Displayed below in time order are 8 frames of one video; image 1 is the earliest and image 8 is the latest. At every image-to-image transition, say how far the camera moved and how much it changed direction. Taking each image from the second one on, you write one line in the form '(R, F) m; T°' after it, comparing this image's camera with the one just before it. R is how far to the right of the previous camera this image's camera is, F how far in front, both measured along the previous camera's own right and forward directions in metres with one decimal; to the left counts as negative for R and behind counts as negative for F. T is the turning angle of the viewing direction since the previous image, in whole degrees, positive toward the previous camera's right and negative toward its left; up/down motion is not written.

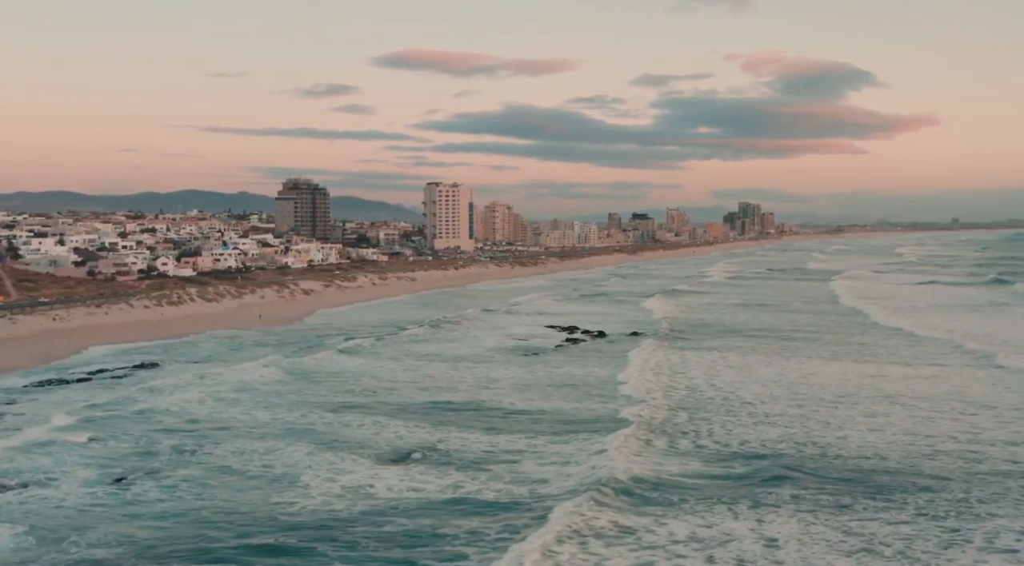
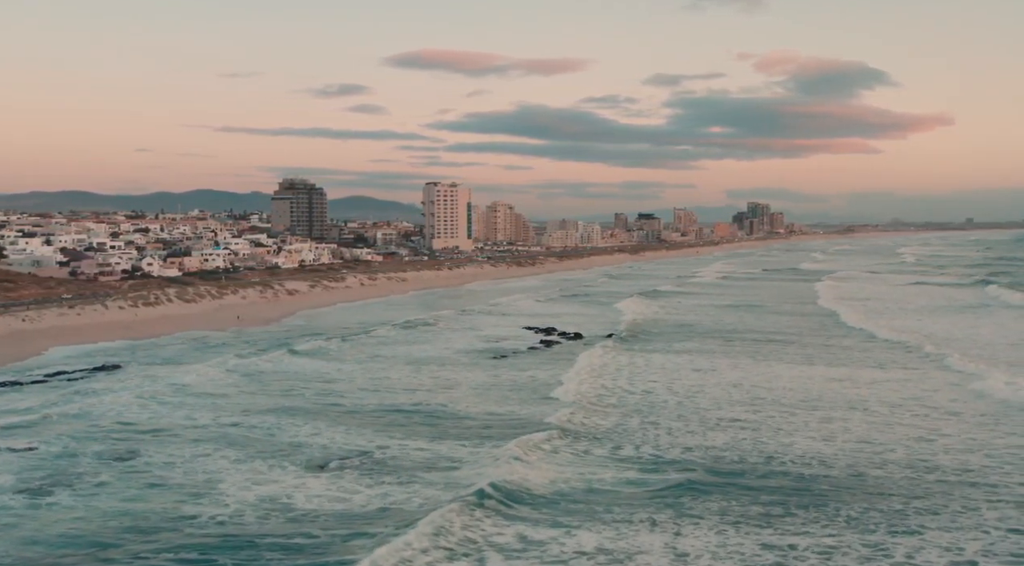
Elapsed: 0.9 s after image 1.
(+1.4, +0.4) m; -1°
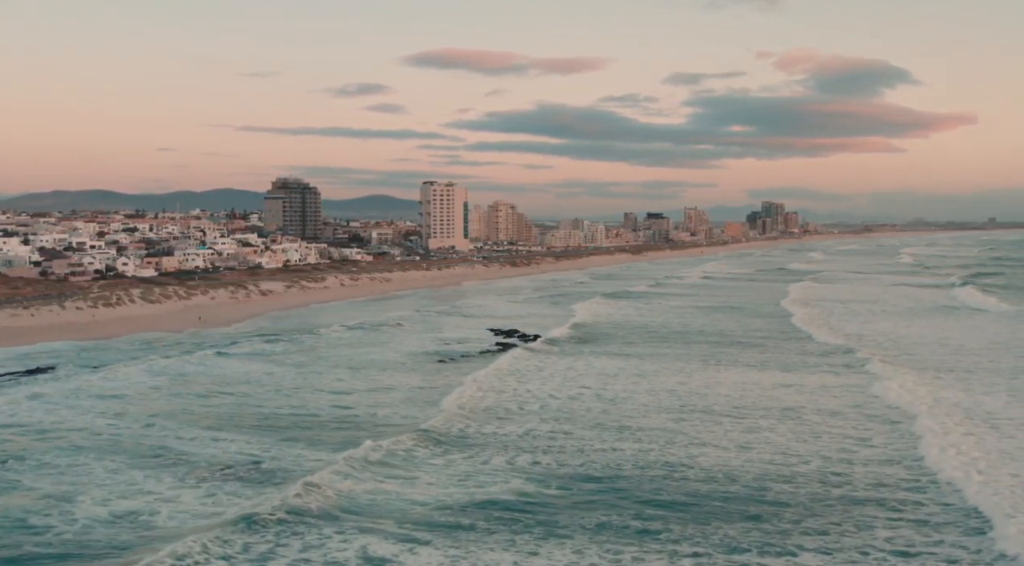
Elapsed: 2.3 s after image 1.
(+2.2, +0.7) m; -1°
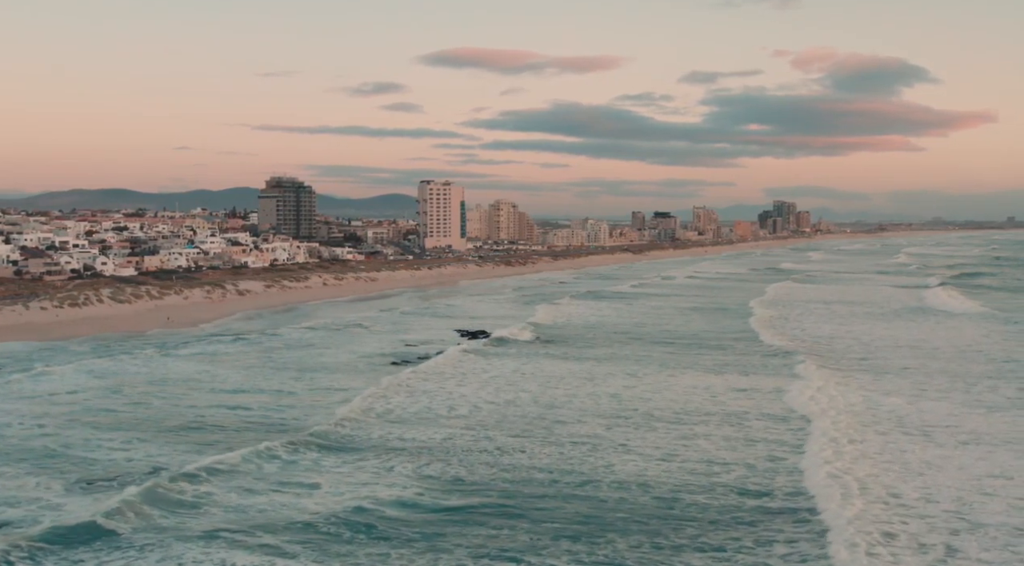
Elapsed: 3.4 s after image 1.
(+1.8, +0.6) m; -1°
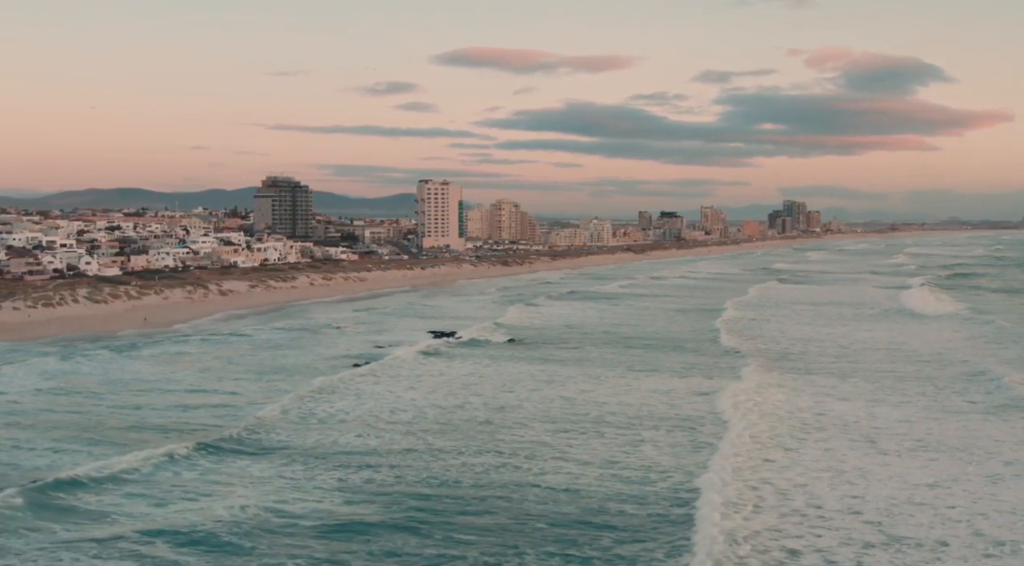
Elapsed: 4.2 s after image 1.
(+1.4, +0.5) m; -1°
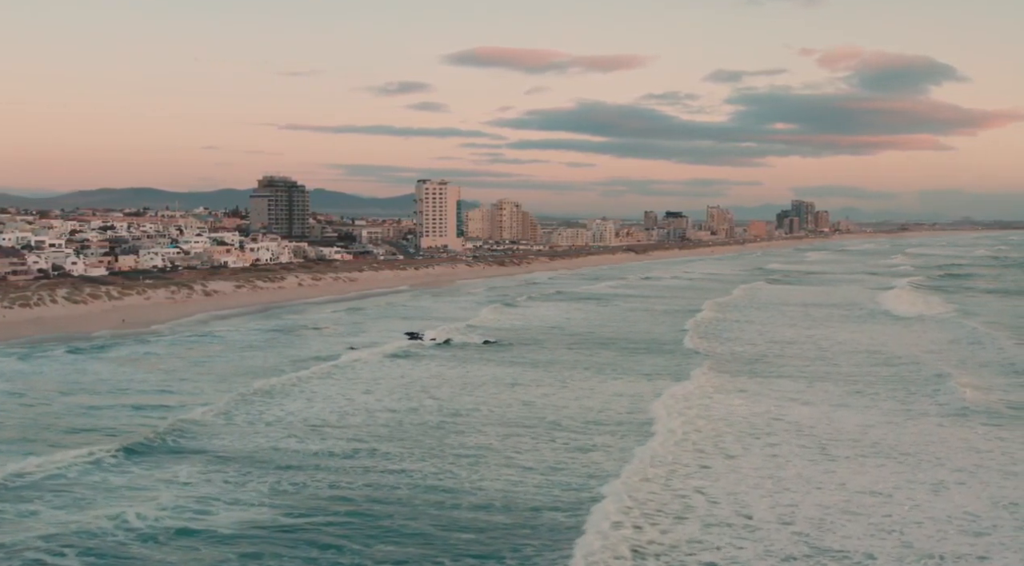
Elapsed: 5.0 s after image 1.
(+1.2, +0.4) m; -1°
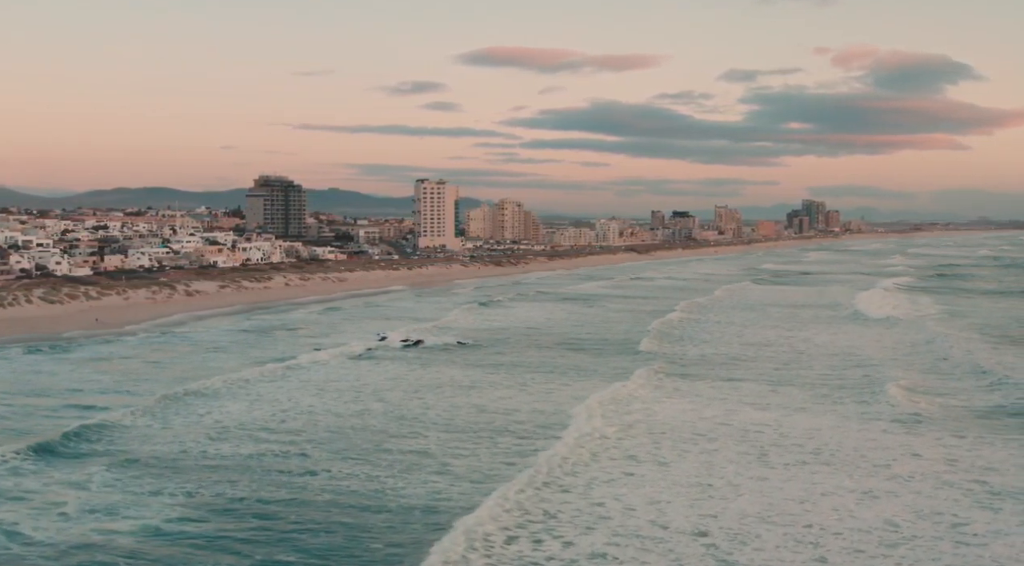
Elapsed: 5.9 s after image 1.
(+1.4, +0.5) m; -1°
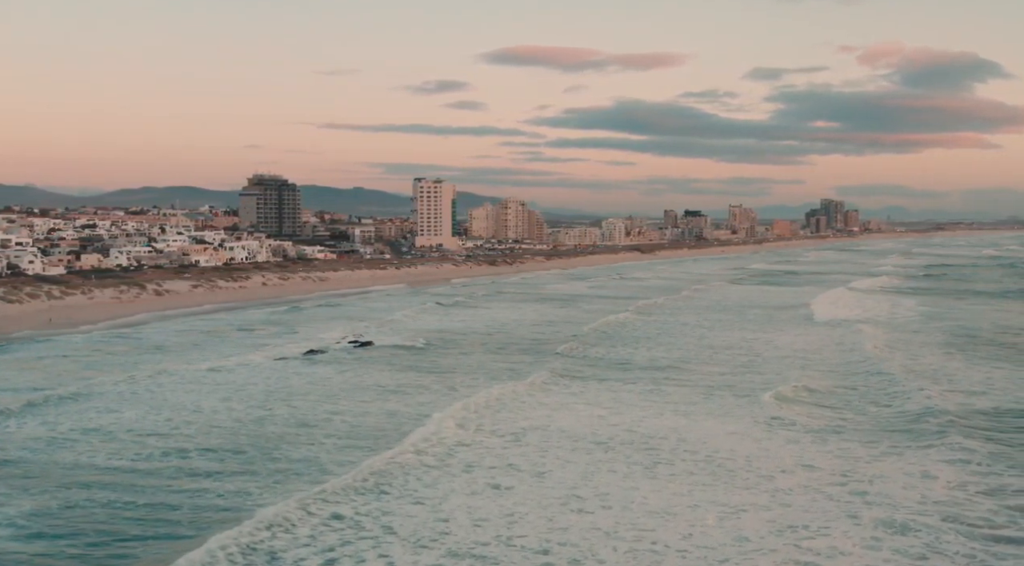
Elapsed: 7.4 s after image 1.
(+2.4, +0.9) m; -1°
